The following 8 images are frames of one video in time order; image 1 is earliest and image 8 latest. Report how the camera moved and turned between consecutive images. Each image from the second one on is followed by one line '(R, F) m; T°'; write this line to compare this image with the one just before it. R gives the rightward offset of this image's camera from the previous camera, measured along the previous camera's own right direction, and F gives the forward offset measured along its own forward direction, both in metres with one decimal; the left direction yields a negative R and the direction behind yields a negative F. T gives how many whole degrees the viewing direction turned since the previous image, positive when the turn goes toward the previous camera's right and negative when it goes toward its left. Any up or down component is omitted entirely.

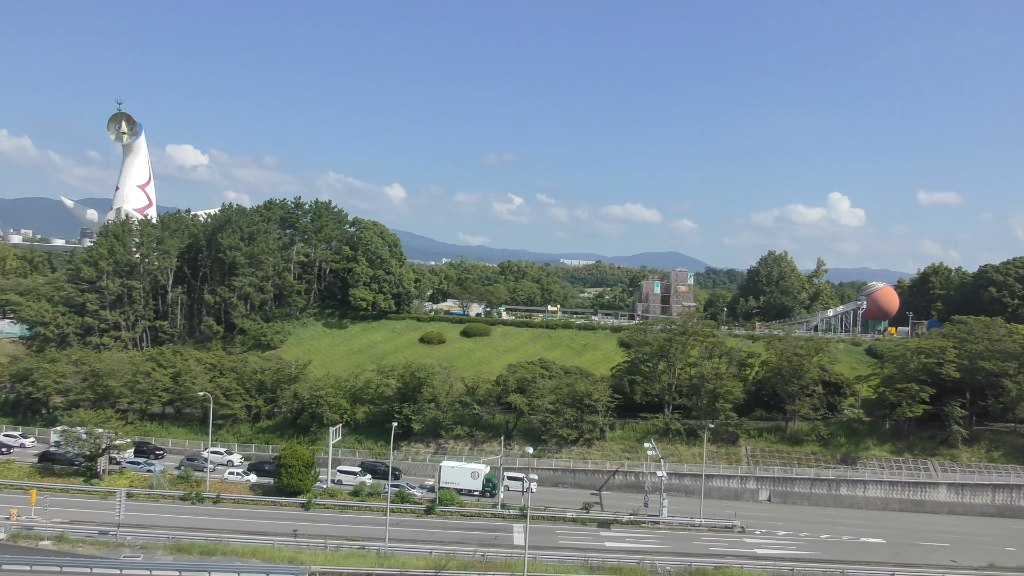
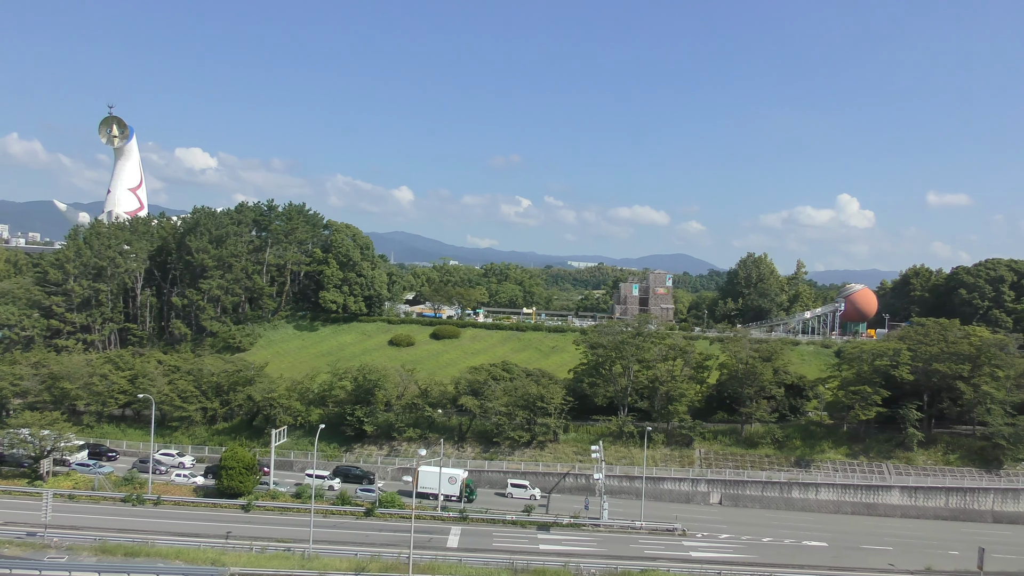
(+2.6, 0.0) m; -1°
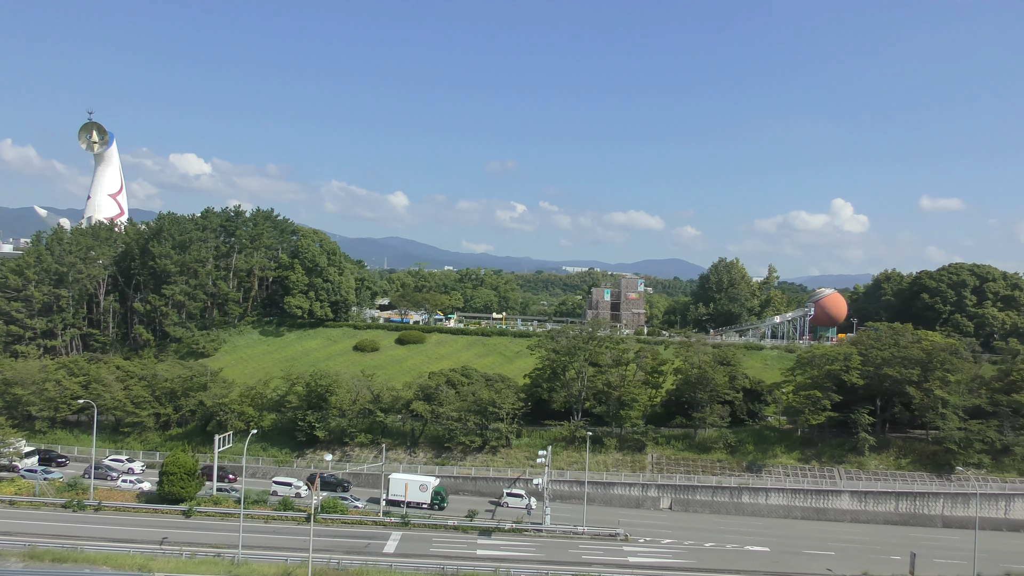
(+2.0, -0.1) m; 0°
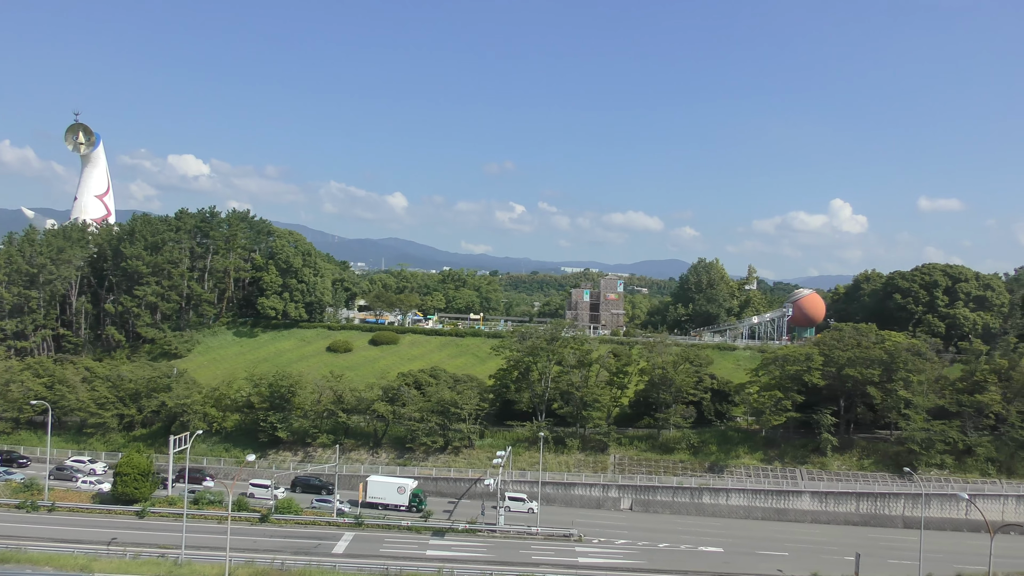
(+1.7, 0.0) m; 0°
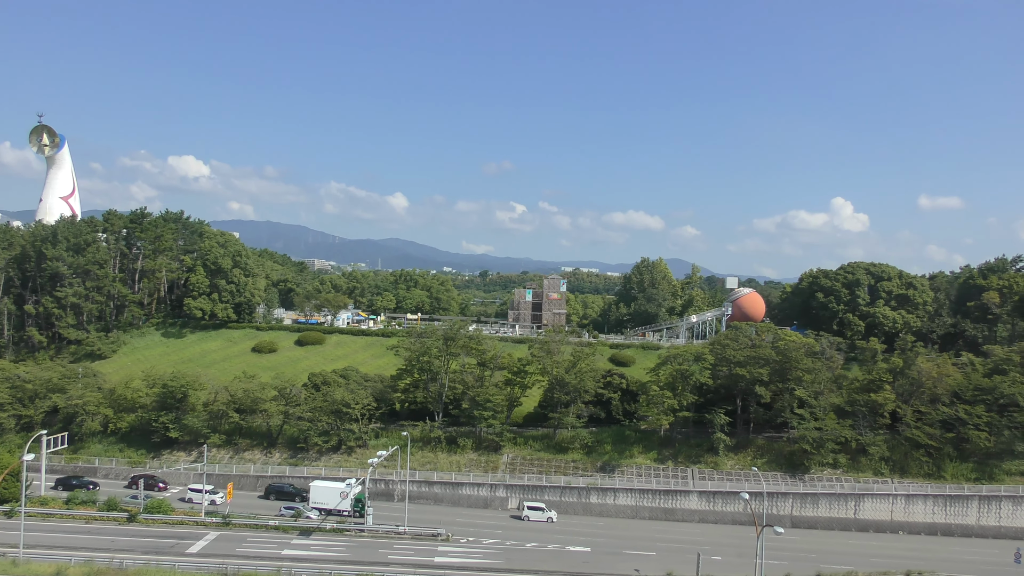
(+5.2, 0.0) m; -1°
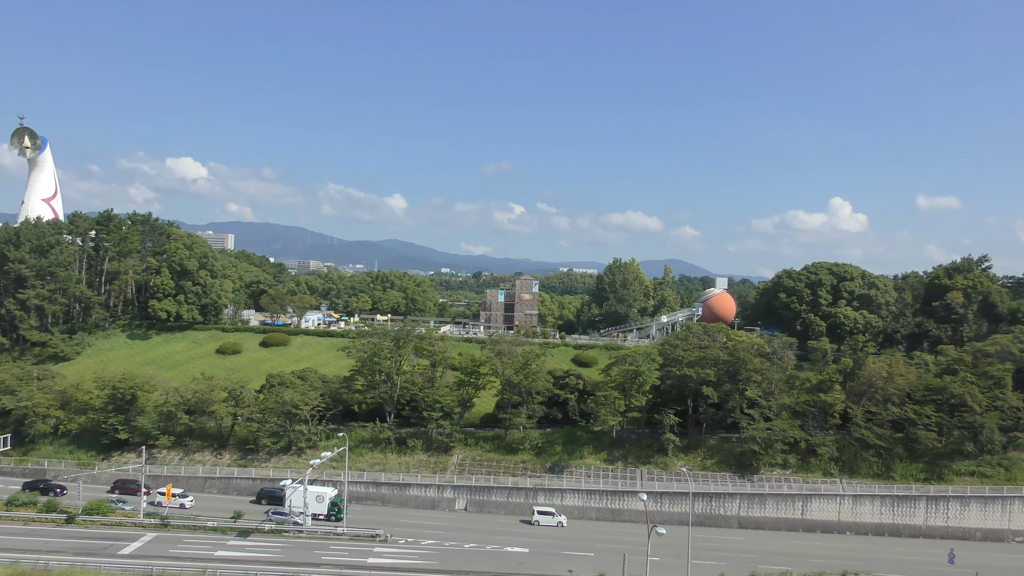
(+2.4, 0.0) m; 0°
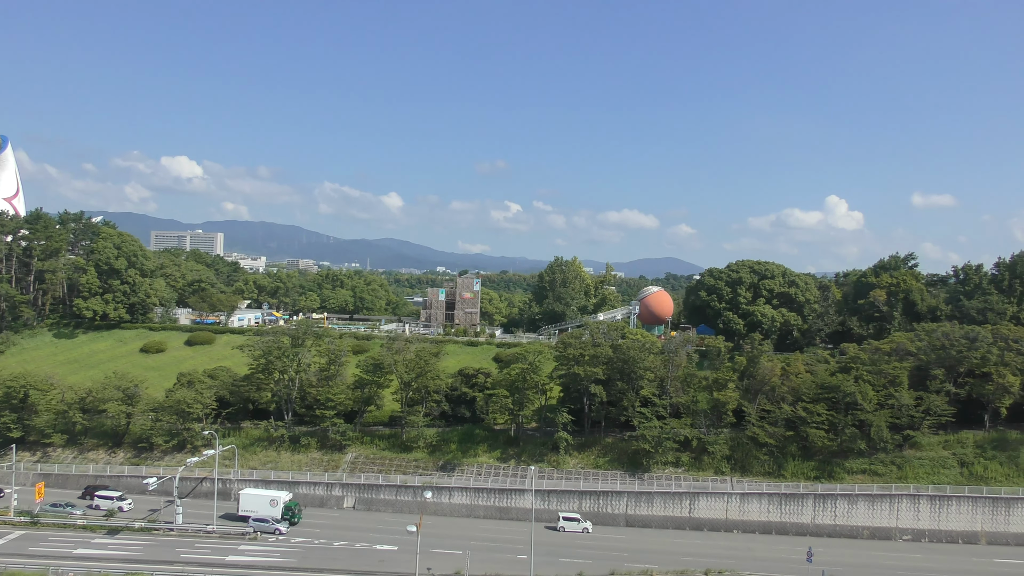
(+4.9, 0.0) m; 0°
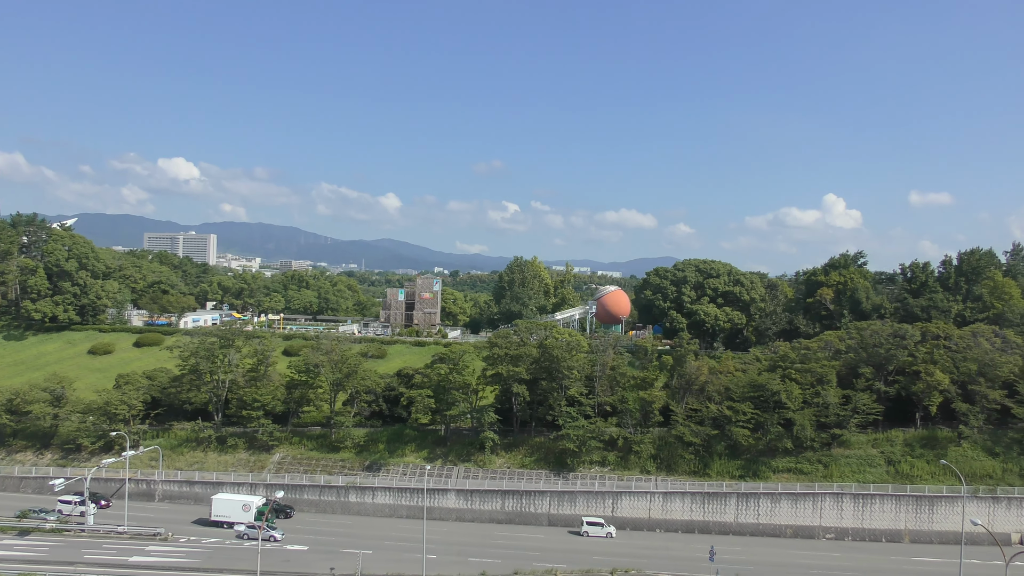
(+3.4, 0.0) m; 0°
